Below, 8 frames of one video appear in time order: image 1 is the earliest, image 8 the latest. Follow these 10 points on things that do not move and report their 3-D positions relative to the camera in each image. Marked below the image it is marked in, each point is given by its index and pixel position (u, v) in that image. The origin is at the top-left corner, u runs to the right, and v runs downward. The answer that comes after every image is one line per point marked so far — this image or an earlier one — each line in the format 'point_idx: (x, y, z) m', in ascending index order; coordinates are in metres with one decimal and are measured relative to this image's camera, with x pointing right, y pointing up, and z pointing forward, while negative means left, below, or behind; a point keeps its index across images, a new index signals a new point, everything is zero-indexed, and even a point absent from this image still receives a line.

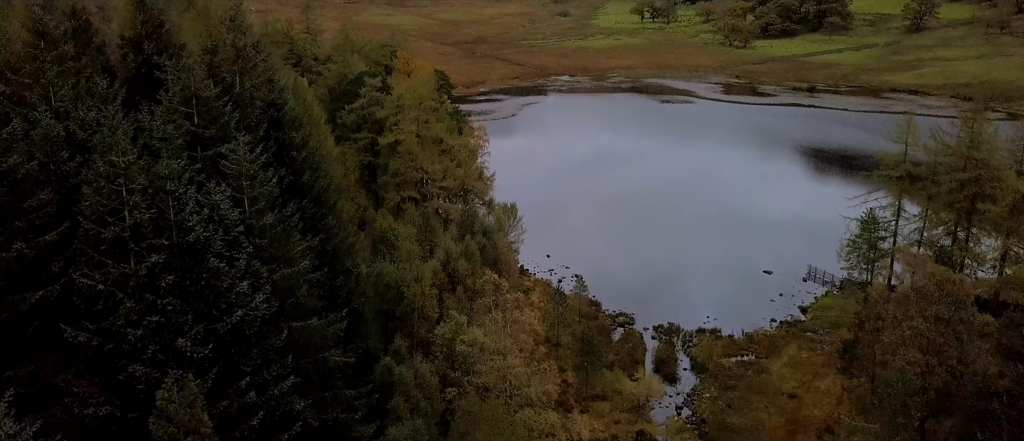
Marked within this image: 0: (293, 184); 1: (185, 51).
0: (-3.8, +0.6, +16.3) m
1: (-5.8, +3.0, +16.9) m
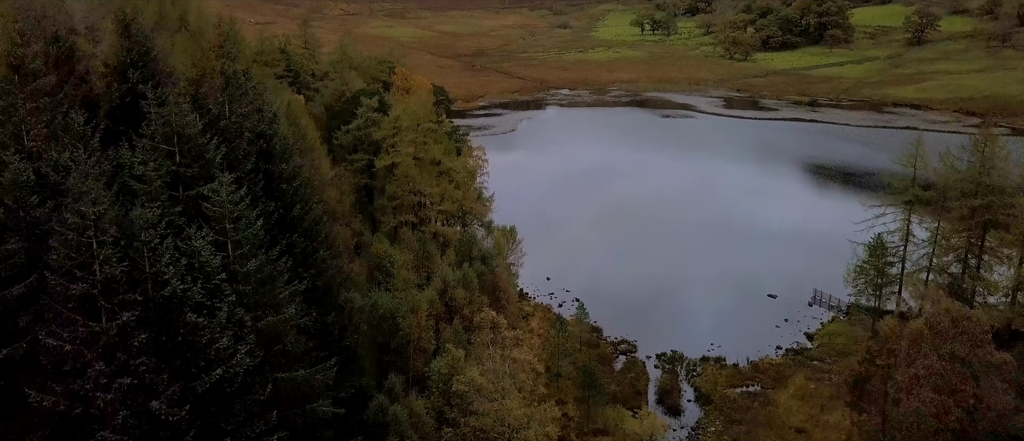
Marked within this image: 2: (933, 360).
0: (-3.8, 0.0, +15.7) m
1: (-5.9, +2.4, +16.3) m
2: (+7.1, -2.3, +15.9) m
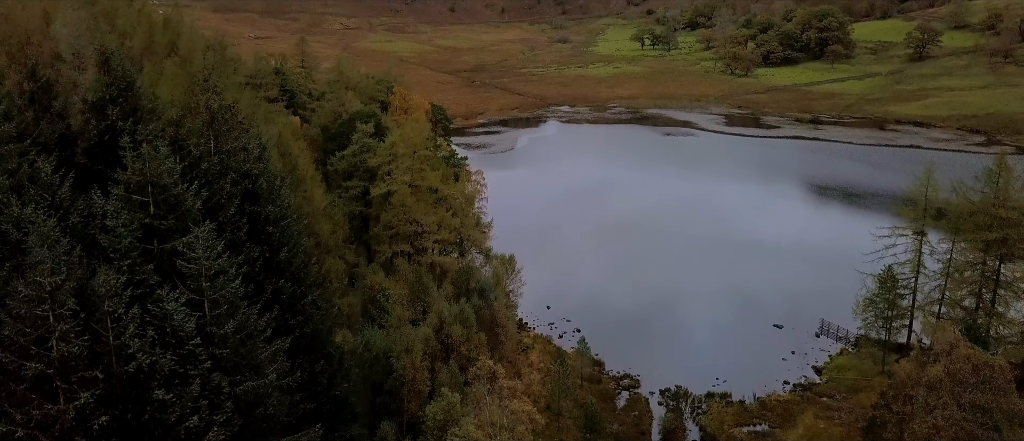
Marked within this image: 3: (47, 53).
0: (-3.8, -0.6, +14.9) m
1: (-5.9, +1.7, +15.6) m
2: (+7.1, -3.0, +15.1) m
3: (-9.6, +3.5, +19.6) m
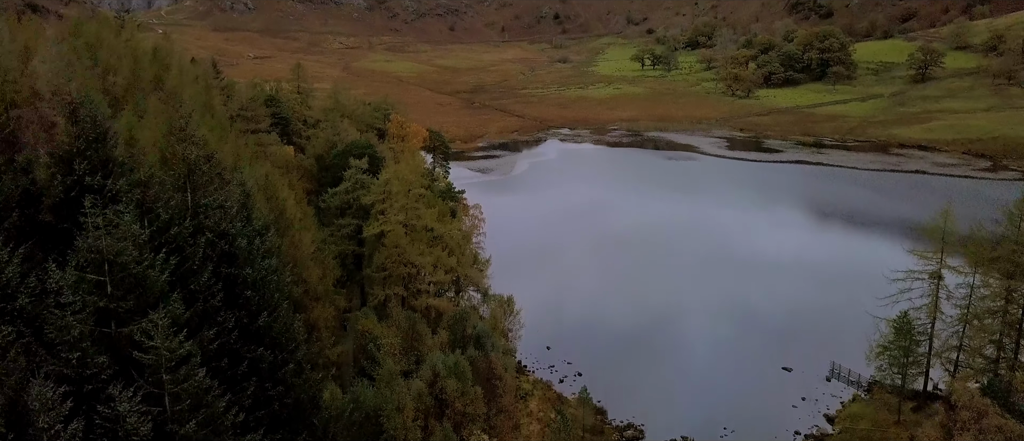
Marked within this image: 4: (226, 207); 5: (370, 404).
0: (-3.9, -1.6, +13.9) m
1: (-5.9, +0.8, +14.6) m
2: (+7.0, -3.9, +14.0) m
3: (-9.6, +2.5, +18.6) m
4: (-4.5, +0.2, +15.1) m
5: (-2.6, -3.5, +17.6) m
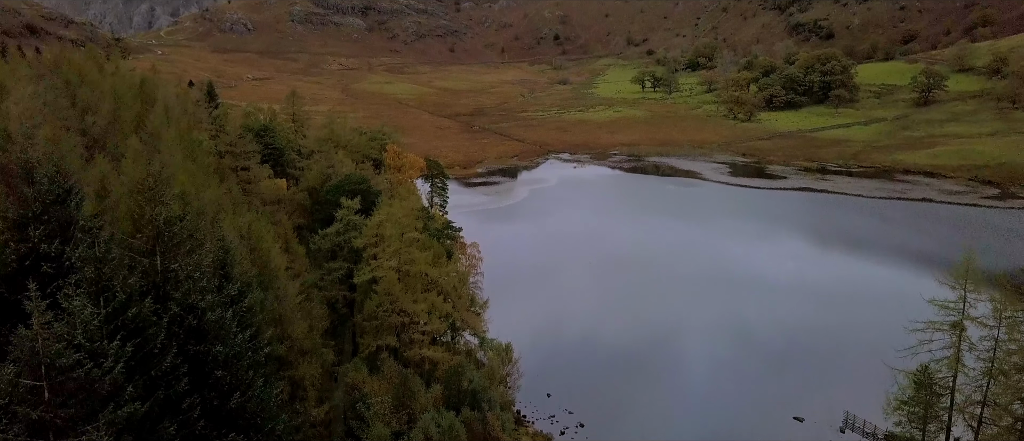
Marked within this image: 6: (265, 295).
0: (-3.9, -2.5, +12.6) m
1: (-6.0, -0.1, +13.4) m
2: (+7.0, -4.9, +12.7) m
3: (-9.7, +1.5, +17.5) m
4: (-4.6, -0.8, +13.9) m
5: (-2.7, -4.5, +16.3) m
6: (-4.9, -1.4, +19.0) m
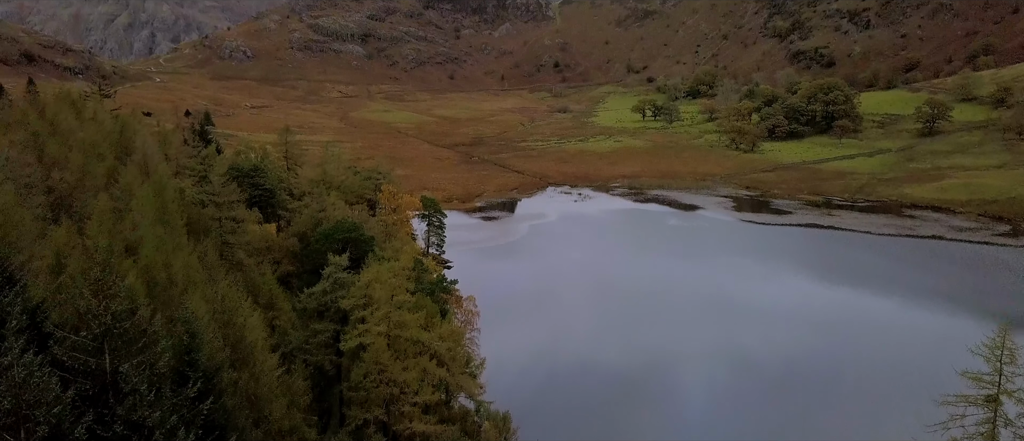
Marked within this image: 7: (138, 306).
0: (-4.0, -3.7, +10.9) m
1: (-6.0, -1.3, +11.8) m
2: (+6.9, -6.0, +11.0) m
3: (-9.7, +0.2, +15.9) m
4: (-4.6, -2.0, +12.2) m
5: (-2.7, -5.7, +14.6) m
6: (-4.9, -2.7, +17.3) m
7: (-5.4, -1.2, +13.9) m
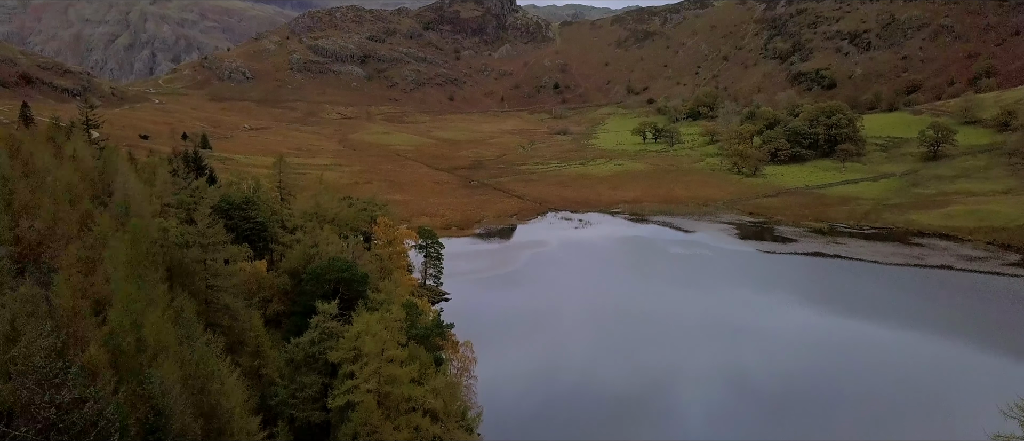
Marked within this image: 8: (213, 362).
0: (-4.0, -4.5, +9.5) m
1: (-6.1, -2.2, +10.4) m
2: (+6.9, -6.9, +9.5) m
3: (-9.8, -0.8, +14.6) m
4: (-4.7, -2.9, +10.8) m
5: (-2.7, -6.7, +13.1) m
6: (-4.9, -3.7, +15.9) m
7: (-5.4, -2.1, +12.6) m
8: (-5.8, -2.7, +18.4) m
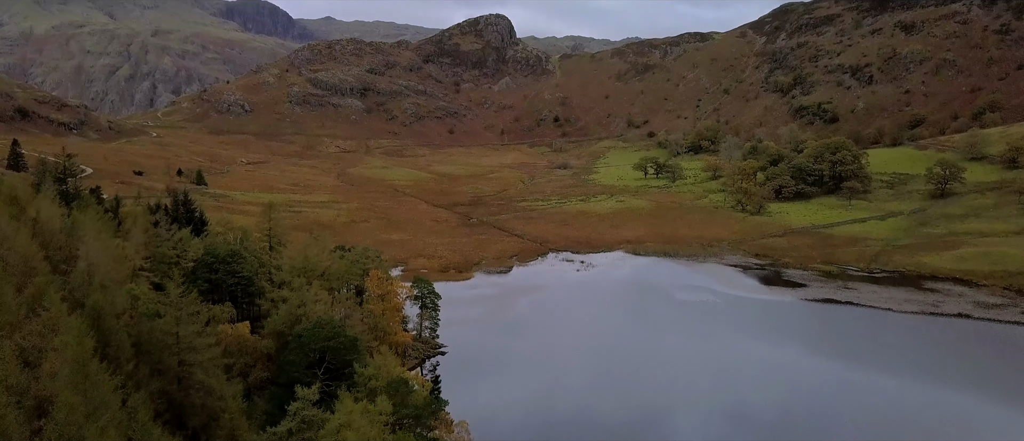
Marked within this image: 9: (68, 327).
0: (-4.0, -5.8, +7.2) m
1: (-6.1, -3.5, +8.1) m
2: (+6.9, -8.2, +7.1) m
3: (-9.8, -2.2, +12.3) m
4: (-4.7, -4.2, +8.5) m
5: (-2.8, -8.1, +10.7) m
6: (-5.0, -5.2, +13.6) m
7: (-5.4, -3.5, +10.3) m
8: (-5.8, -4.3, +16.1) m
9: (-8.8, -2.1, +18.5) m
